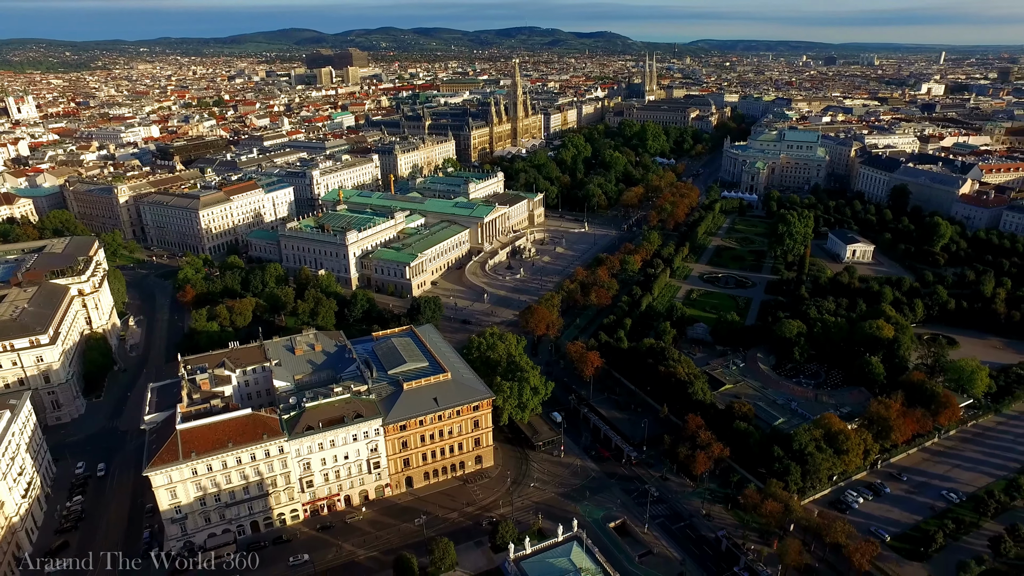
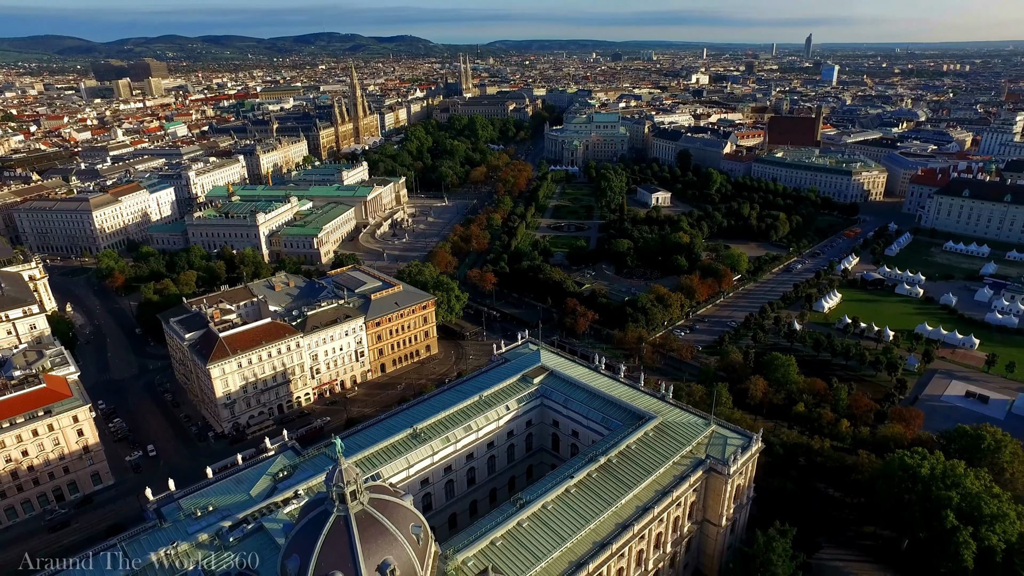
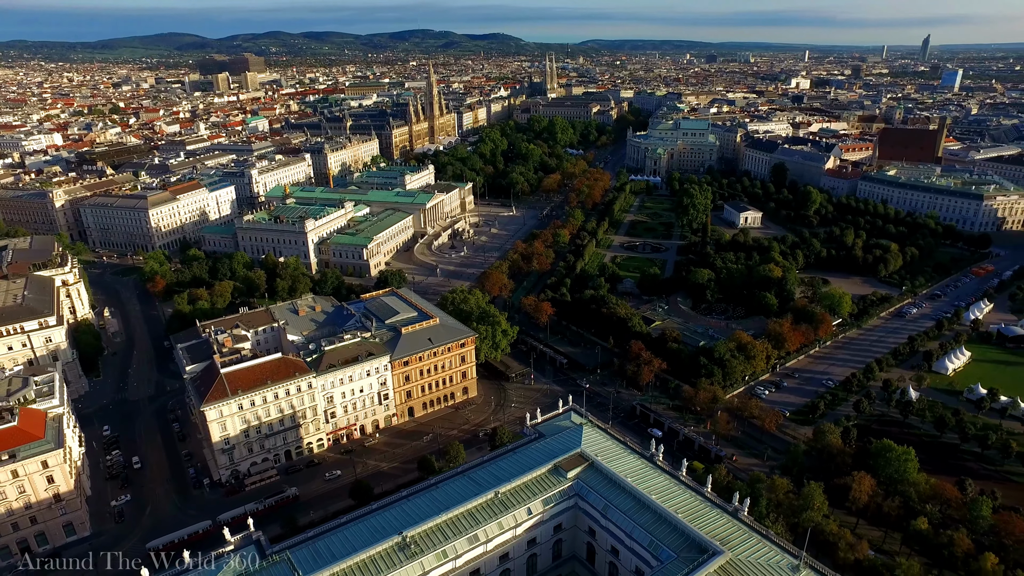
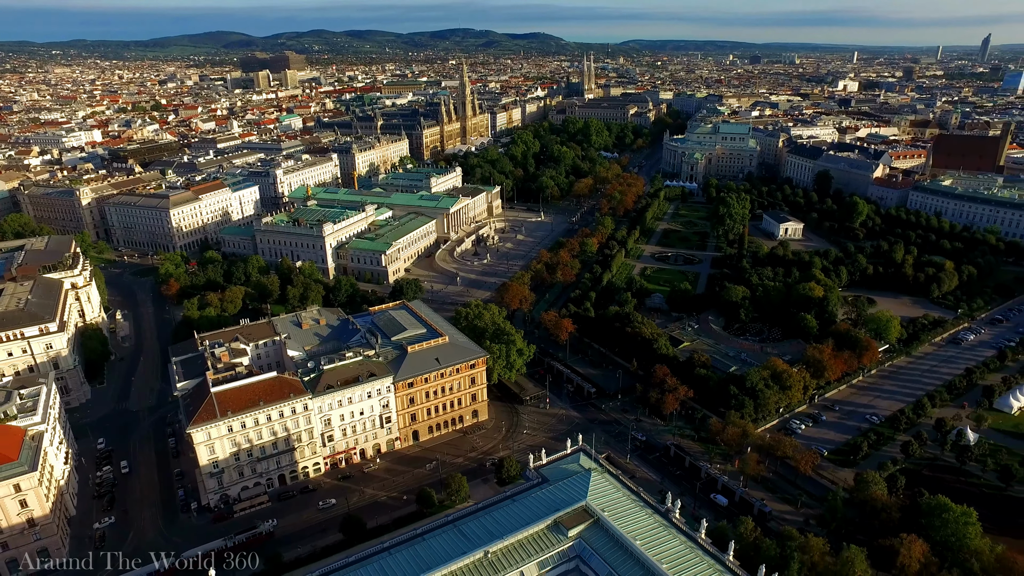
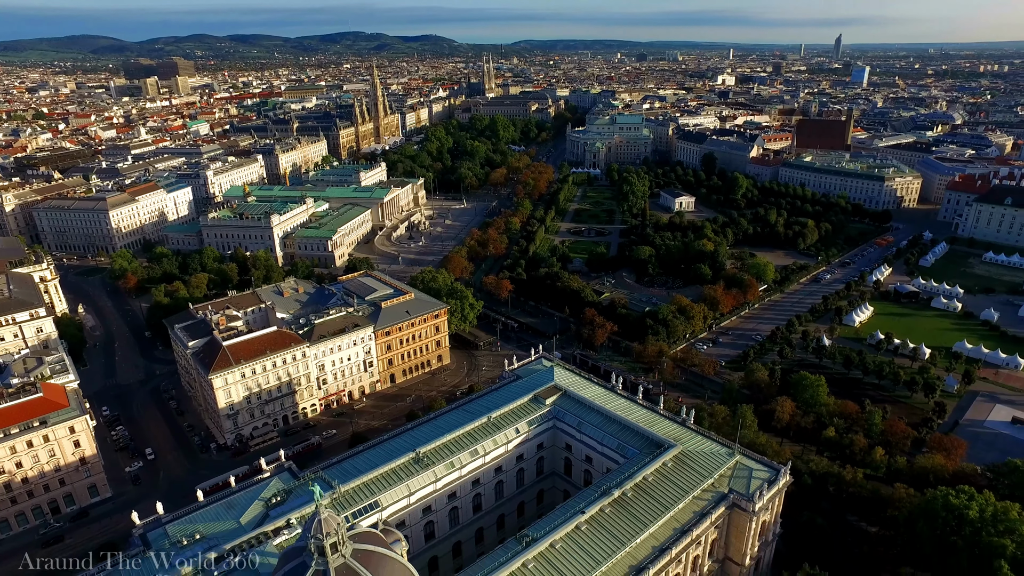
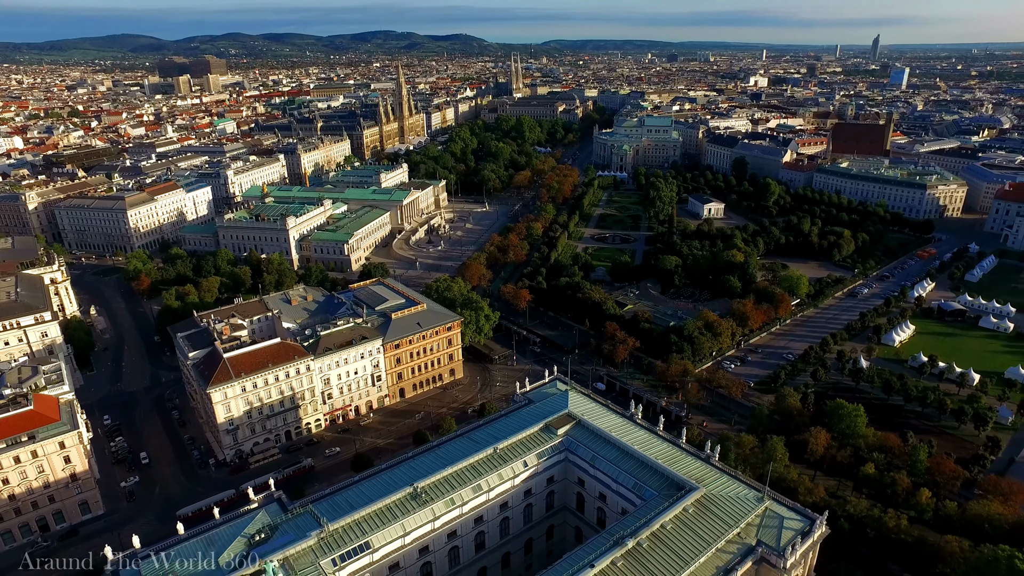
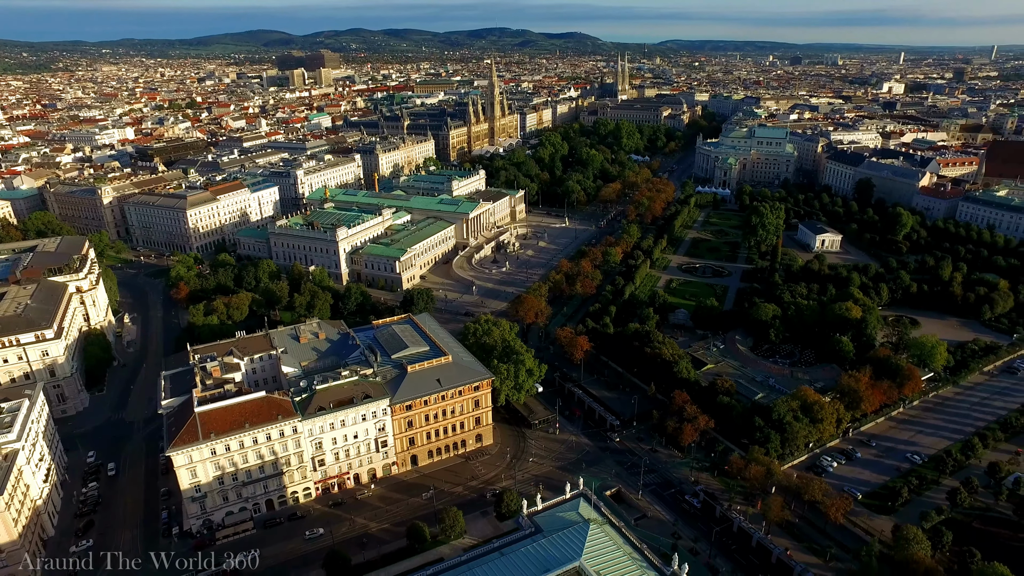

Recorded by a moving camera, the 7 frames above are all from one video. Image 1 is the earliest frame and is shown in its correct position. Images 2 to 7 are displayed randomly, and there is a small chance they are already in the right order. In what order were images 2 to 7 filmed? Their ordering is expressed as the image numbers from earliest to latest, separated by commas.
7, 4, 3, 6, 5, 2
